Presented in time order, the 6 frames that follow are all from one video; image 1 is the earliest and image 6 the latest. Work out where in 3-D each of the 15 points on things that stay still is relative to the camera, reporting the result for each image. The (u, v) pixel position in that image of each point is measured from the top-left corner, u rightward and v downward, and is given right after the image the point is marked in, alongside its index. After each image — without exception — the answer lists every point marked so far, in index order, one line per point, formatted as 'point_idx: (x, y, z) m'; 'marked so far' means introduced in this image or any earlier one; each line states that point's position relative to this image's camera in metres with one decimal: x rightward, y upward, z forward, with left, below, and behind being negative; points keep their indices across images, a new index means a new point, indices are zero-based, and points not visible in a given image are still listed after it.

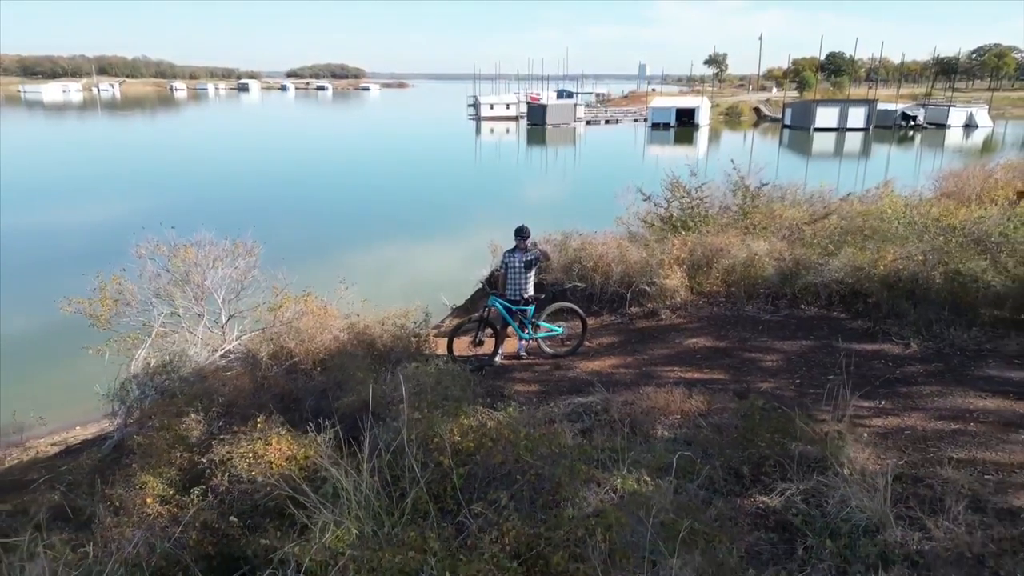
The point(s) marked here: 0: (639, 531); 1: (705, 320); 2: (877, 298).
0: (+0.5, -1.0, +3.1) m
1: (+1.8, -0.3, +6.9) m
2: (+3.2, -0.1, +6.4) m
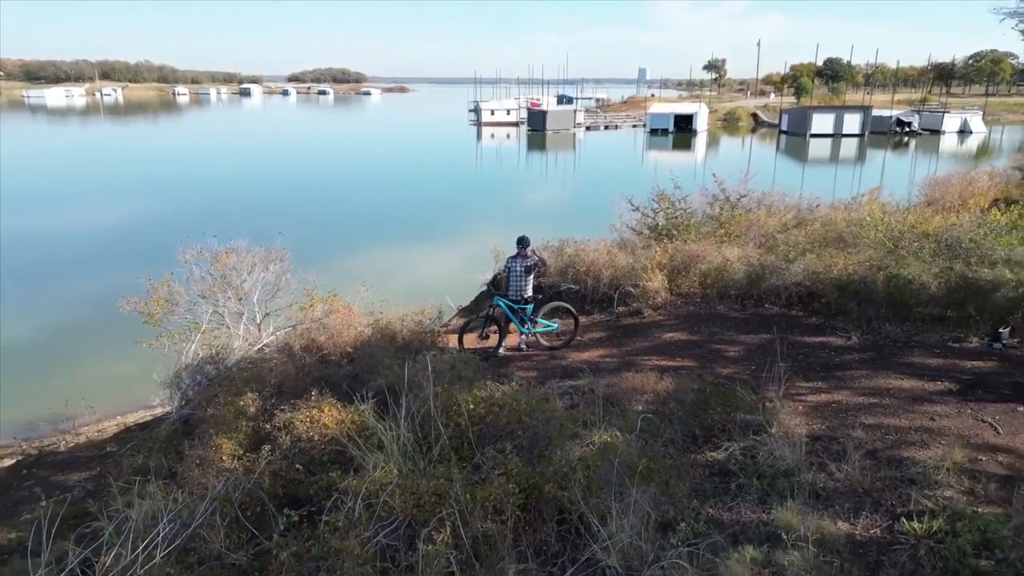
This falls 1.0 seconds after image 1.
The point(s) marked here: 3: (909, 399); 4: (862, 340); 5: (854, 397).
0: (+0.5, -1.0, +4.1) m
1: (+1.8, -0.3, +7.9) m
2: (+3.2, -0.1, +7.4) m
3: (+2.9, -0.8, +5.3) m
4: (+3.2, -0.5, +6.6) m
5: (+2.5, -0.8, +5.3) m
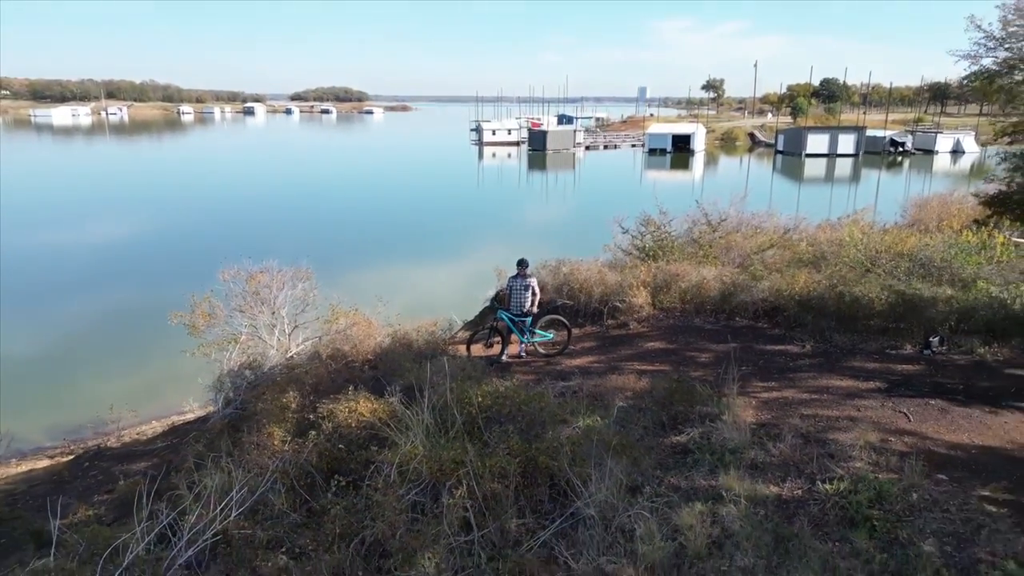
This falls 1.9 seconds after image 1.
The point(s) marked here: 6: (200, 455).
0: (+0.6, -1.1, +5.1) m
1: (+1.8, -0.5, +8.9) m
2: (+3.2, -0.3, +8.4) m
3: (+2.9, -0.9, +6.3) m
4: (+3.2, -0.6, +7.6) m
5: (+2.5, -0.9, +6.4) m
6: (-2.7, -1.4, +6.3) m
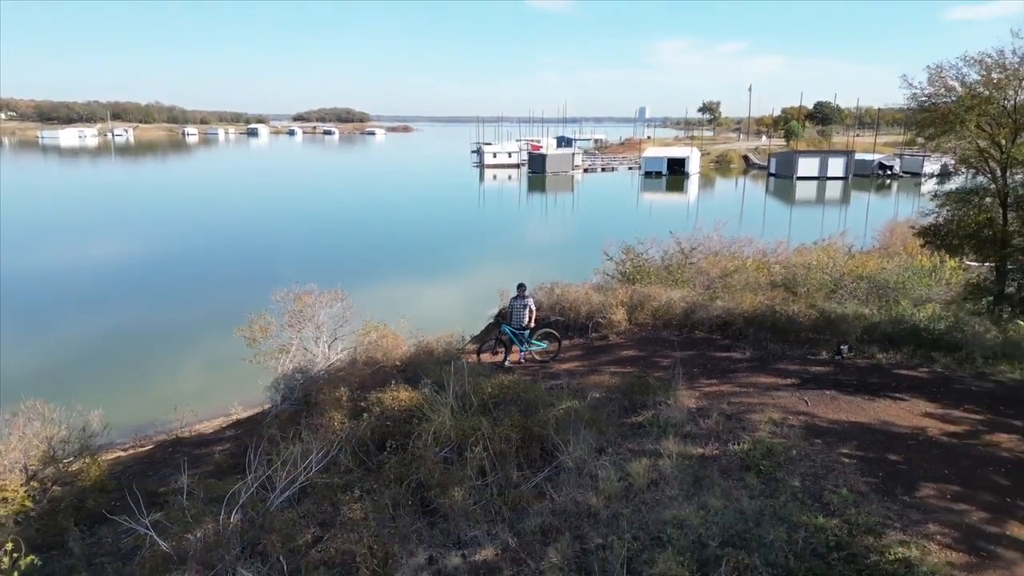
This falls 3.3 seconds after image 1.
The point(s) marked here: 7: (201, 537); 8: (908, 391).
0: (+0.6, -1.3, +7.1) m
1: (+1.9, -0.8, +10.9) m
2: (+3.2, -0.6, +10.5) m
3: (+2.9, -1.1, +8.3) m
4: (+3.2, -0.9, +9.6) m
5: (+2.5, -1.1, +8.4) m
6: (-2.7, -1.6, +8.3) m
7: (-2.7, -2.2, +6.3) m
8: (+4.4, -1.1, +8.1) m
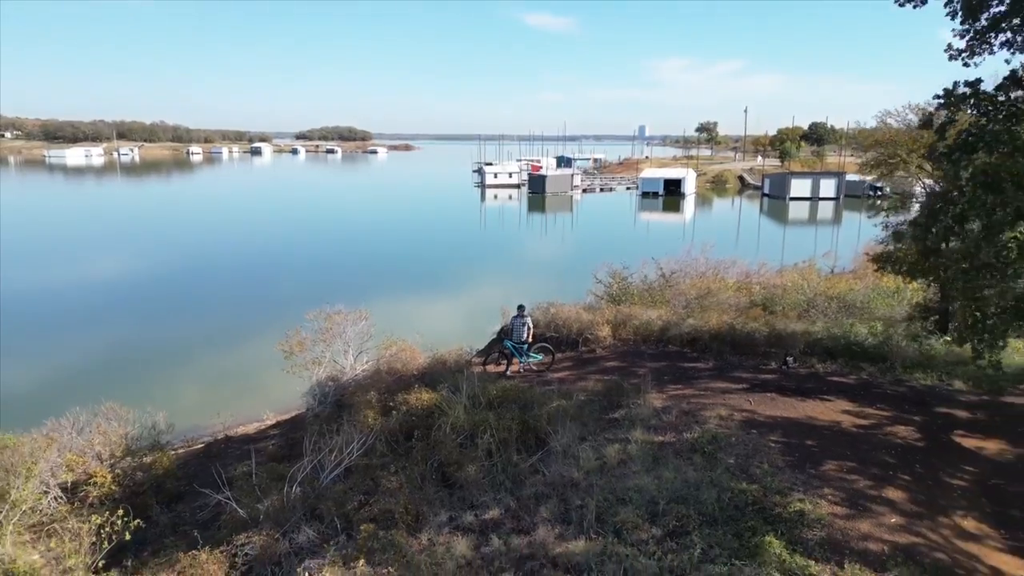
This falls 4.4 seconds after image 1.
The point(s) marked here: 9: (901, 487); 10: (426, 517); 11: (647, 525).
0: (+0.6, -1.6, +9.0) m
1: (+1.9, -1.1, +12.8) m
2: (+3.3, -0.9, +12.3) m
3: (+2.9, -1.4, +10.2) m
4: (+3.2, -1.2, +11.5) m
5: (+2.5, -1.4, +10.2) m
6: (-2.7, -1.9, +10.1) m
7: (-2.7, -2.4, +8.2) m
8: (+4.4, -1.4, +9.9) m
9: (+4.0, -2.0, +7.4) m
10: (-0.9, -2.3, +7.5) m
11: (+1.3, -2.2, +6.8) m
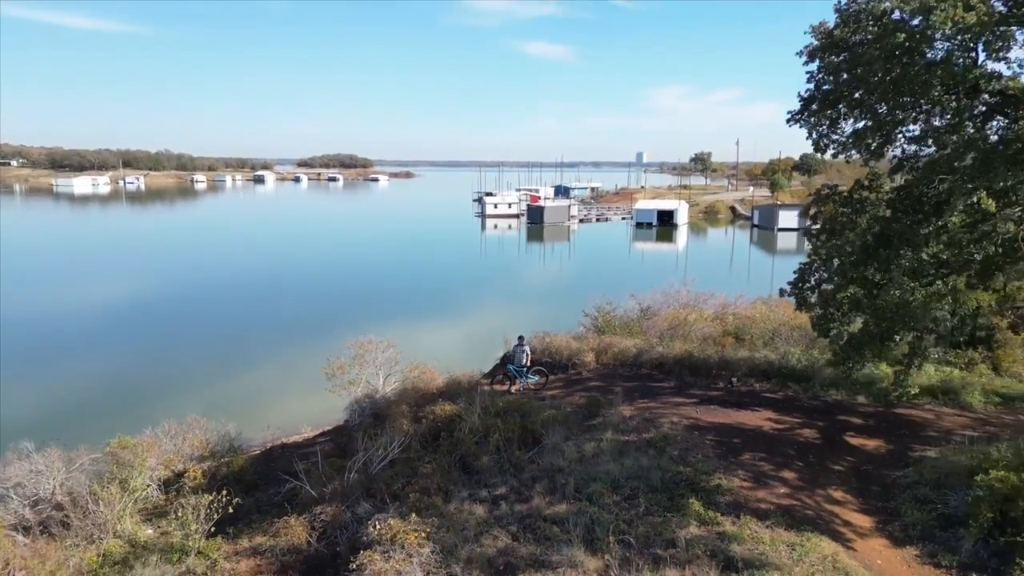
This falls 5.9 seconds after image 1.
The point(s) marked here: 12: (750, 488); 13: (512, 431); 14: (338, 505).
0: (+0.6, -2.2, +11.9) m
1: (+1.9, -1.9, +15.7) m
2: (+3.3, -1.6, +15.3) m
3: (+2.9, -2.1, +13.1) m
4: (+3.2, -1.9, +14.4) m
5: (+2.6, -2.1, +13.2) m
6: (-2.6, -2.6, +13.0) m
7: (-2.7, -3.0, +11.1) m
8: (+4.4, -2.1, +12.8) m
9: (+4.0, -2.6, +10.3) m
10: (-0.8, -2.9, +10.3) m
11: (+1.3, -2.7, +9.7) m
12: (+3.2, -2.7, +9.7) m
13: (0.0, -2.2, +11.7) m
14: (-2.5, -3.2, +10.6) m
